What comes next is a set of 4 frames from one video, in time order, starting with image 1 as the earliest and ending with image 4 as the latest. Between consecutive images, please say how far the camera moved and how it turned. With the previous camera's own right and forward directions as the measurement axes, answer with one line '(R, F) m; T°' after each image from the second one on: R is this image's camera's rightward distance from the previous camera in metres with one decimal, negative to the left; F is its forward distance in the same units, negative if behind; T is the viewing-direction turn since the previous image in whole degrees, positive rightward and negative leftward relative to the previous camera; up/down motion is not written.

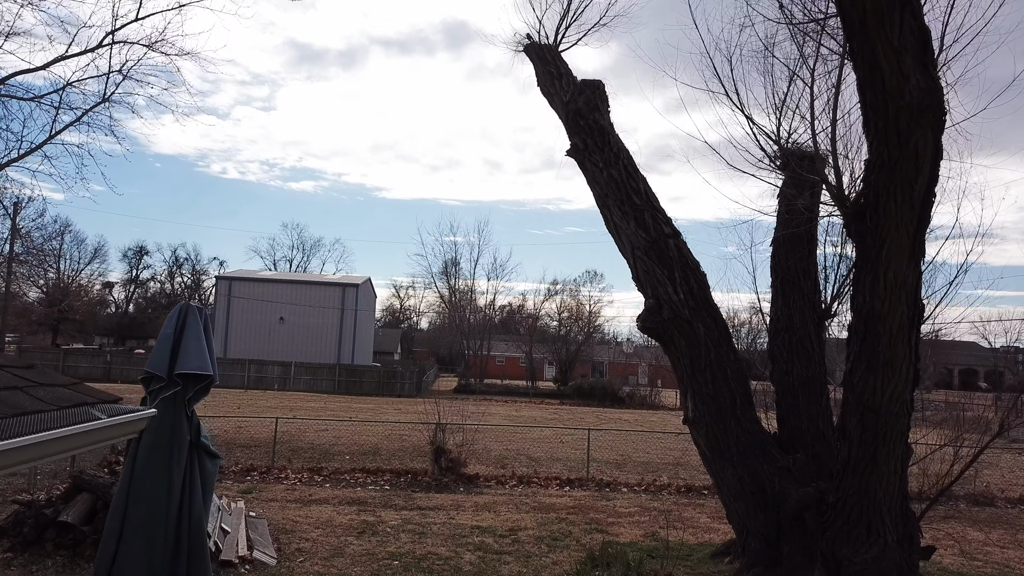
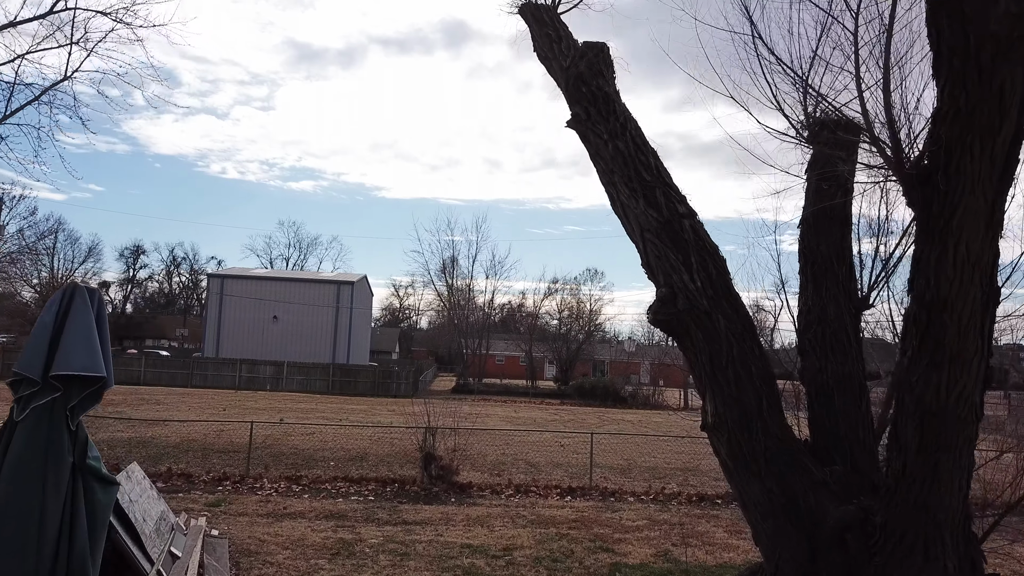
(+0.1, +0.9) m; 0°
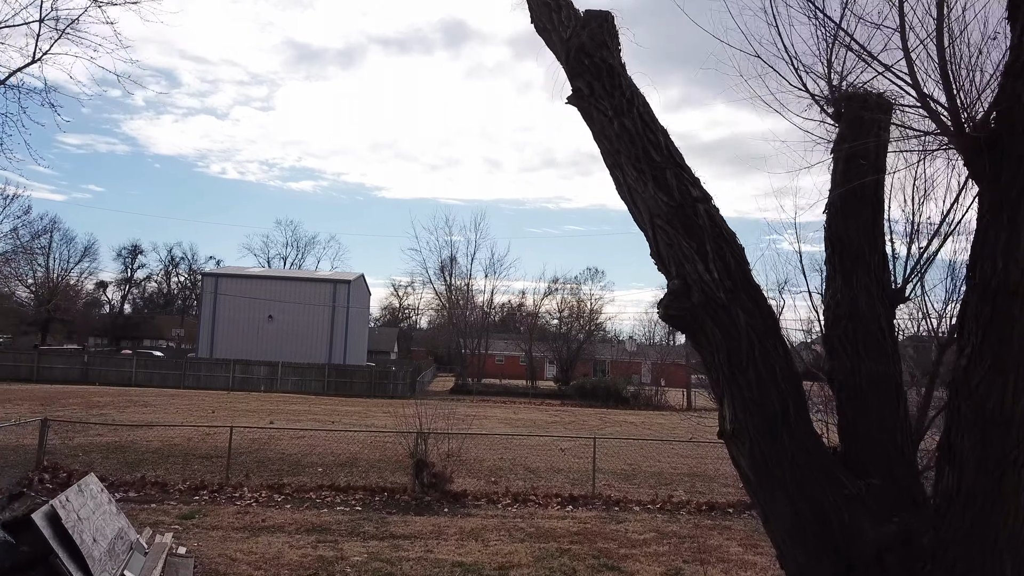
(0.0, +0.7) m; 0°
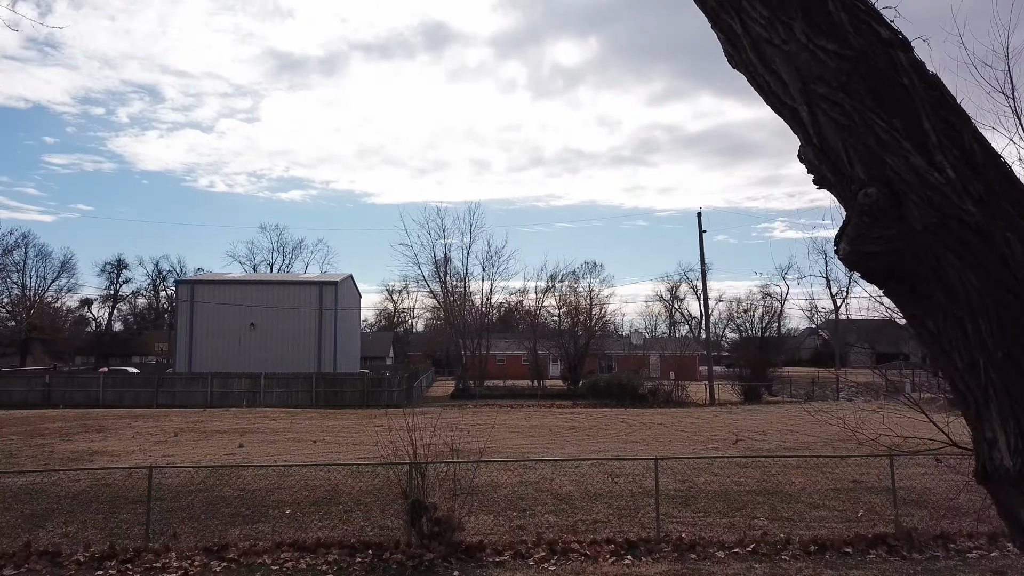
(-0.3, +2.7) m; 0°
